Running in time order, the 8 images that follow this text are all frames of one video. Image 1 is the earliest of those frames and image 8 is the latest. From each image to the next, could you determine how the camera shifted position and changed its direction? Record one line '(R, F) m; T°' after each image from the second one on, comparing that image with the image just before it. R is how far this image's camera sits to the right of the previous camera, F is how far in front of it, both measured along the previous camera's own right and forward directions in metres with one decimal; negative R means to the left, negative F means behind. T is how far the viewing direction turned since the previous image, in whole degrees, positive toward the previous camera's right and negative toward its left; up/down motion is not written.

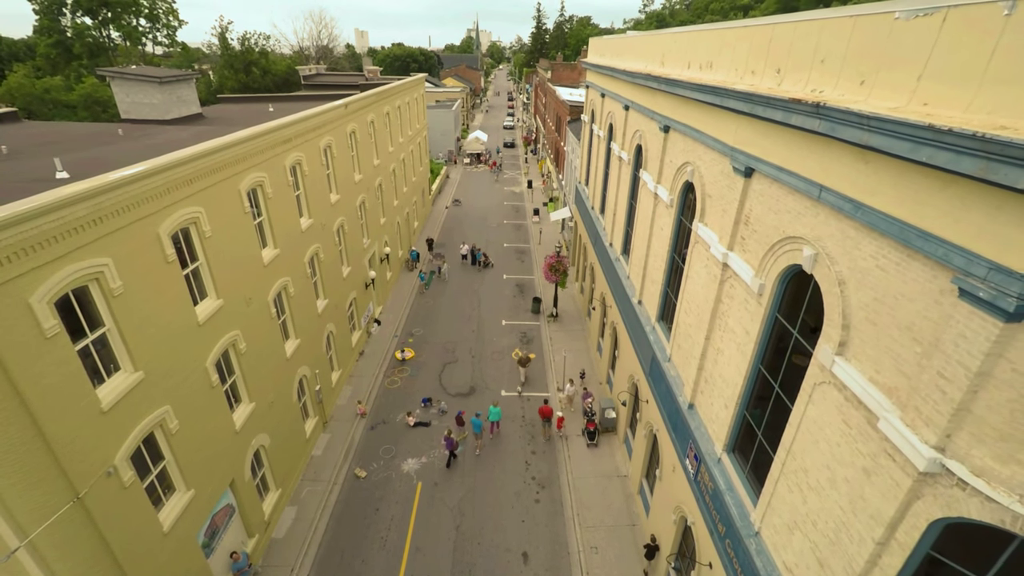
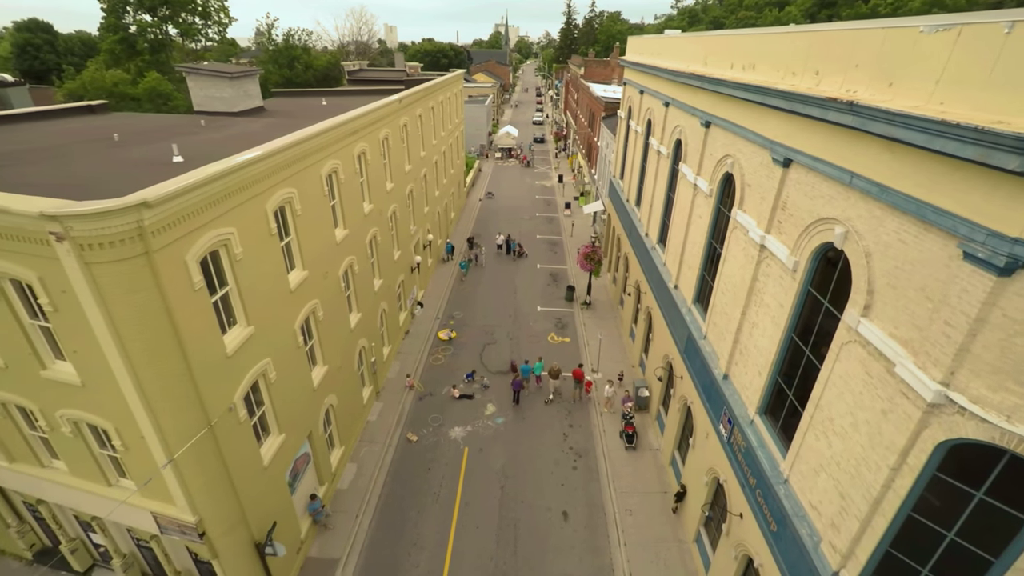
(-0.7, -1.2) m; -3°
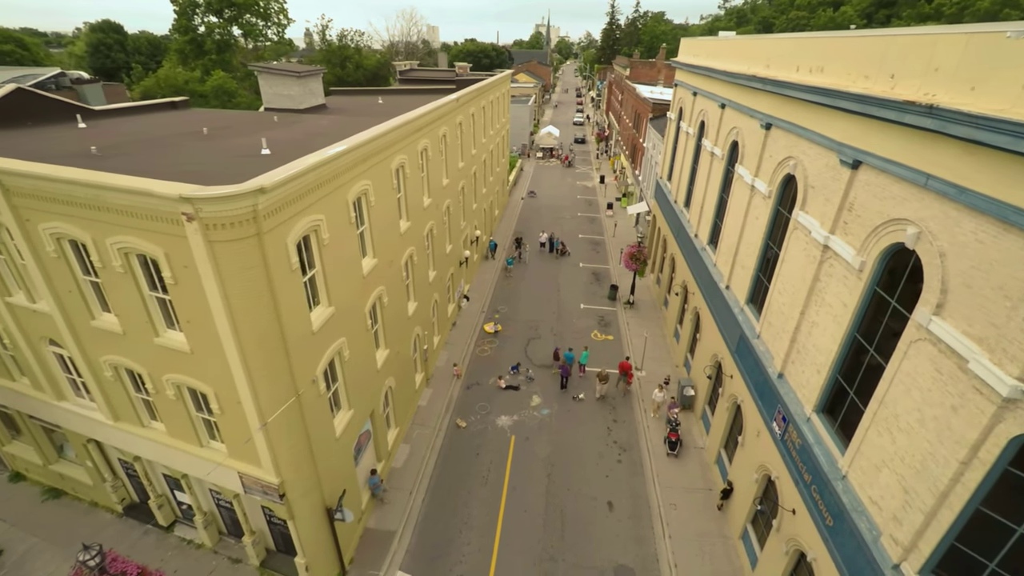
(-0.7, -0.5) m; -4°
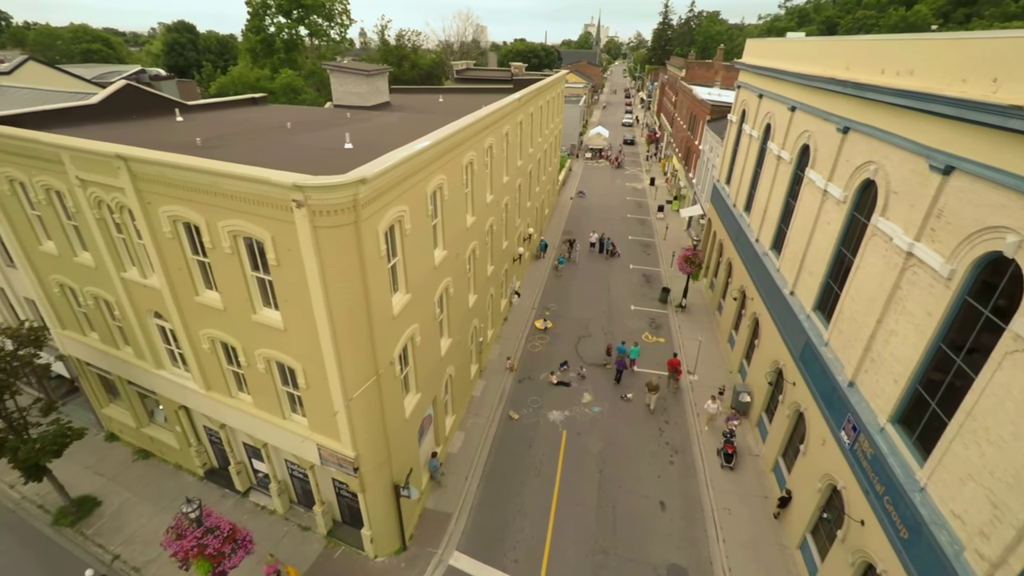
(-0.7, -0.4) m; -4°
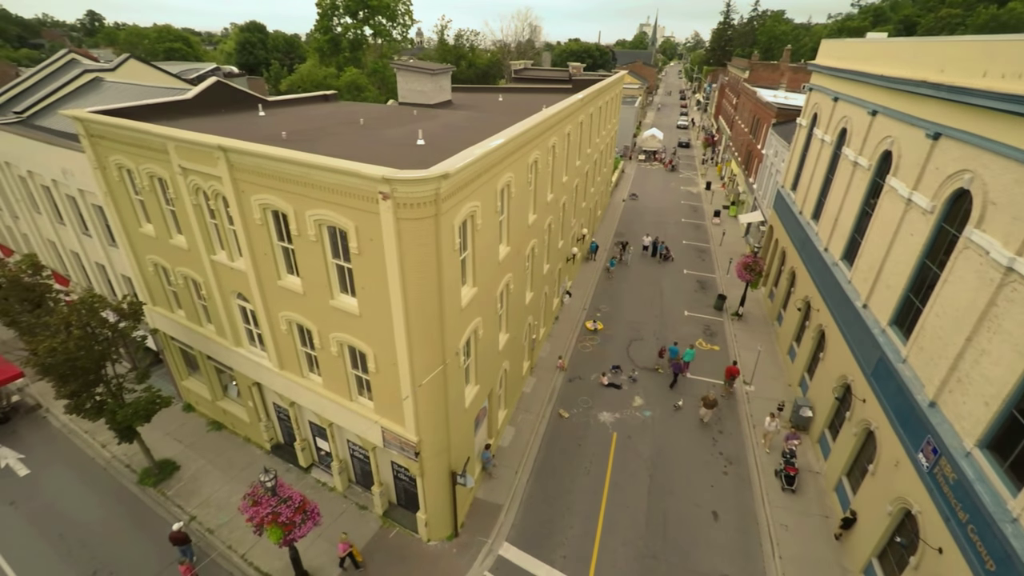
(-0.5, -0.2) m; -5°
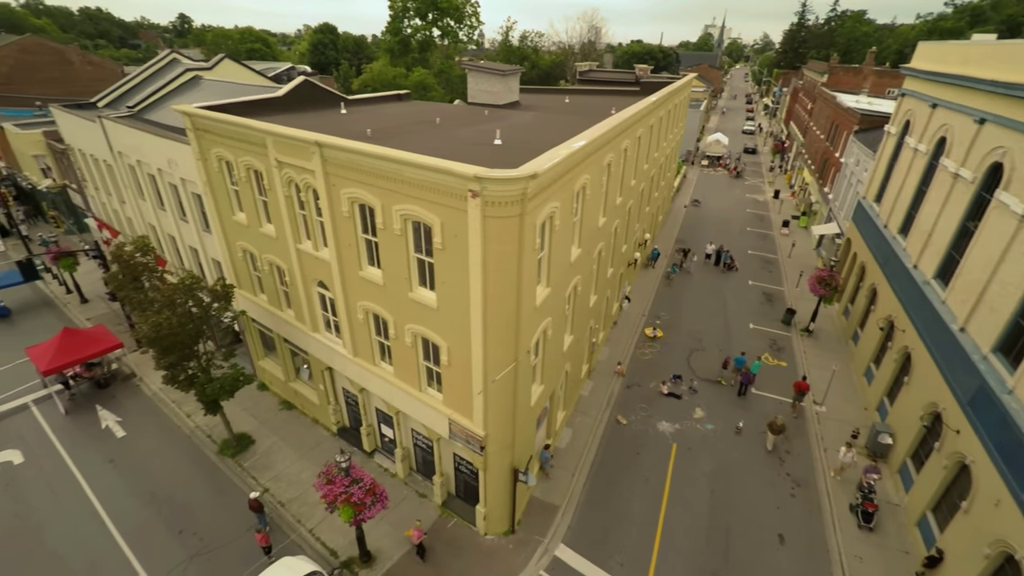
(-0.6, -0.1) m; -6°
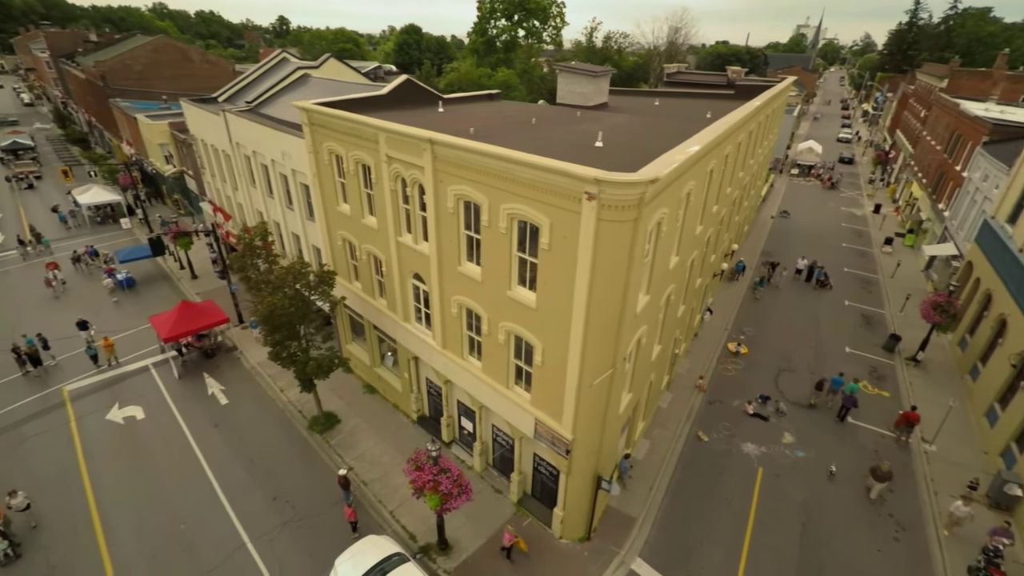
(-0.9, 0.0) m; -7°
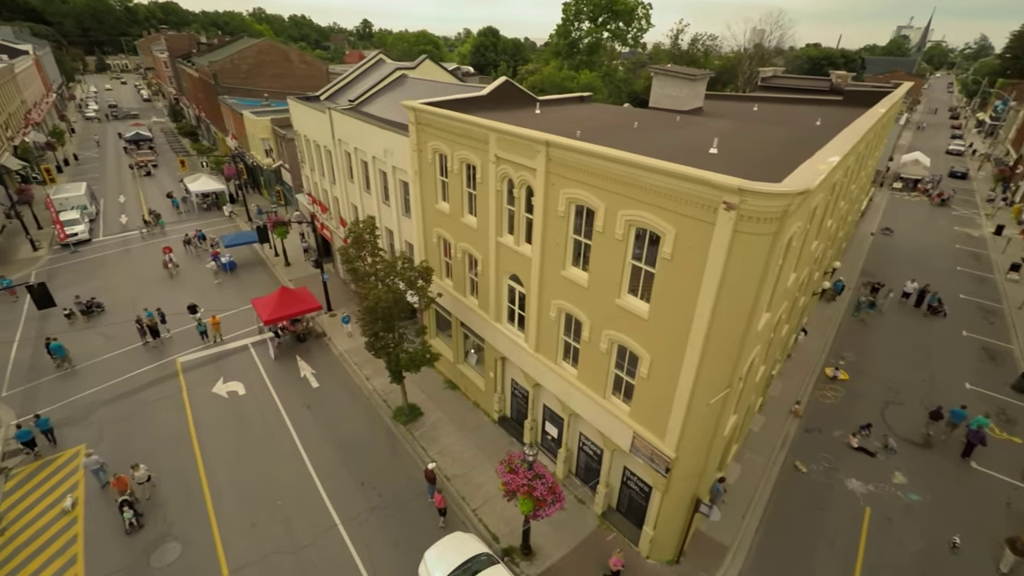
(-1.2, +0.1) m; -7°
